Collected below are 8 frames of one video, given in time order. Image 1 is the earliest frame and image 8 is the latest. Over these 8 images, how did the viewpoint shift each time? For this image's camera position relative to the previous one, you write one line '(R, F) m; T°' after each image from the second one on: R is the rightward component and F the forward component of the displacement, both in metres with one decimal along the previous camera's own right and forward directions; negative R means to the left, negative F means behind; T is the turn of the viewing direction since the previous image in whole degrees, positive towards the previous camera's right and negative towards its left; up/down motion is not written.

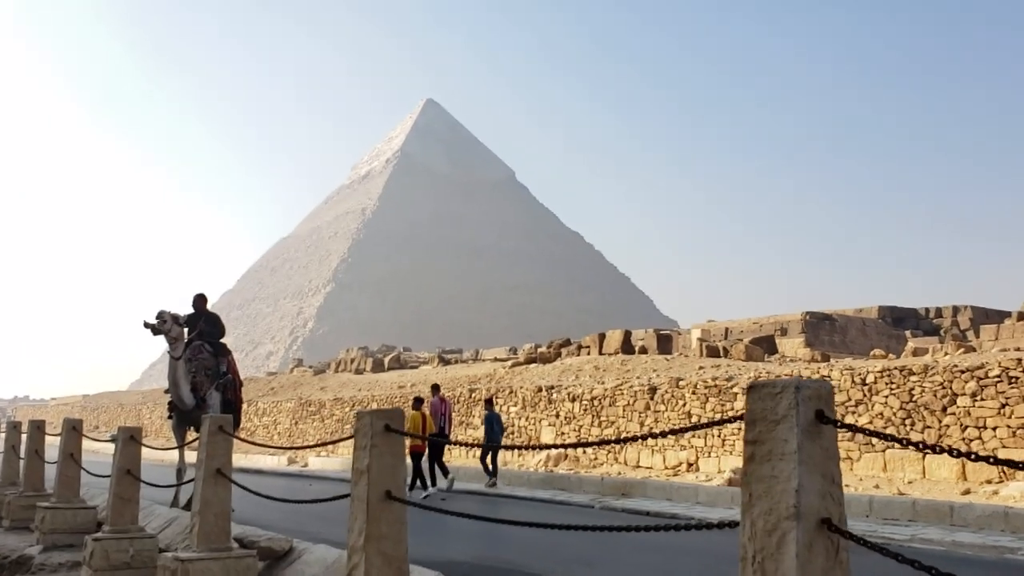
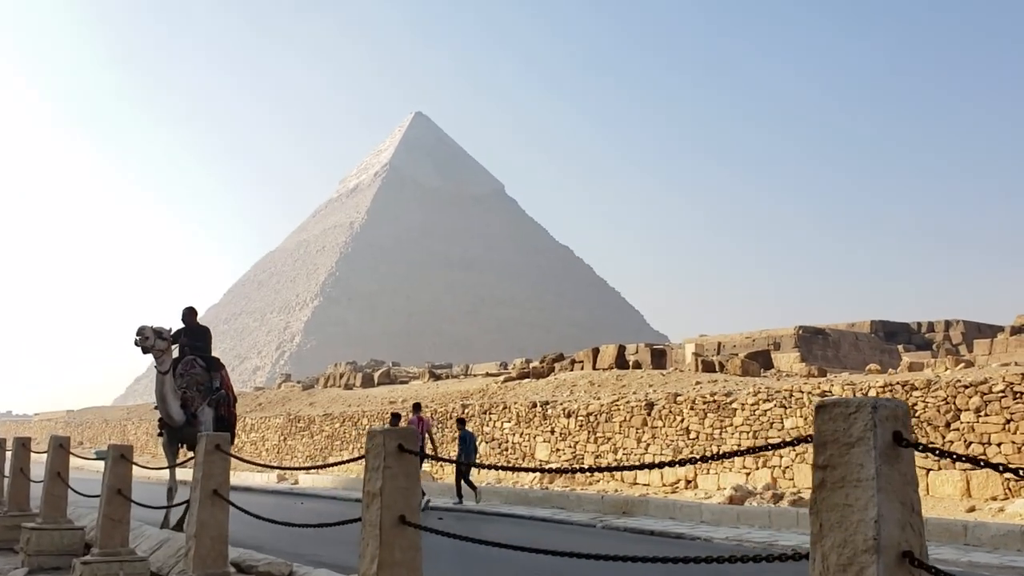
(-0.1, +0.2) m; +1°
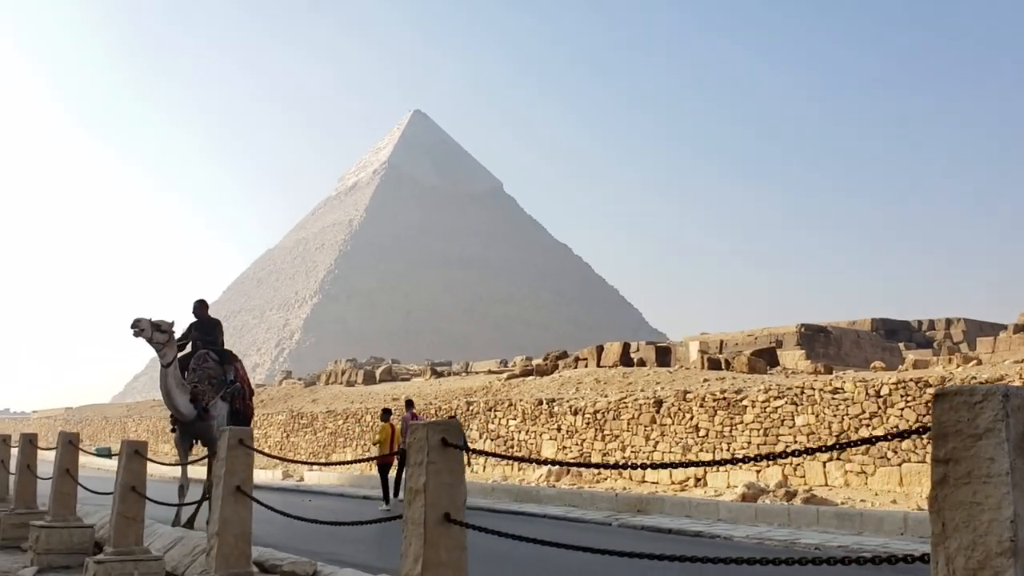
(-0.2, +0.2) m; 0°
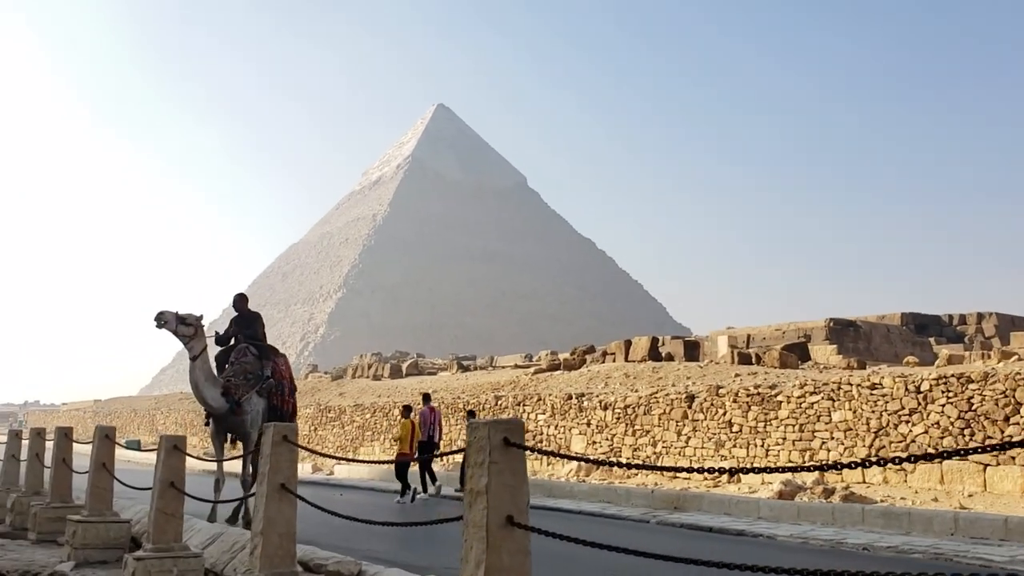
(-0.1, +0.1) m; -1°
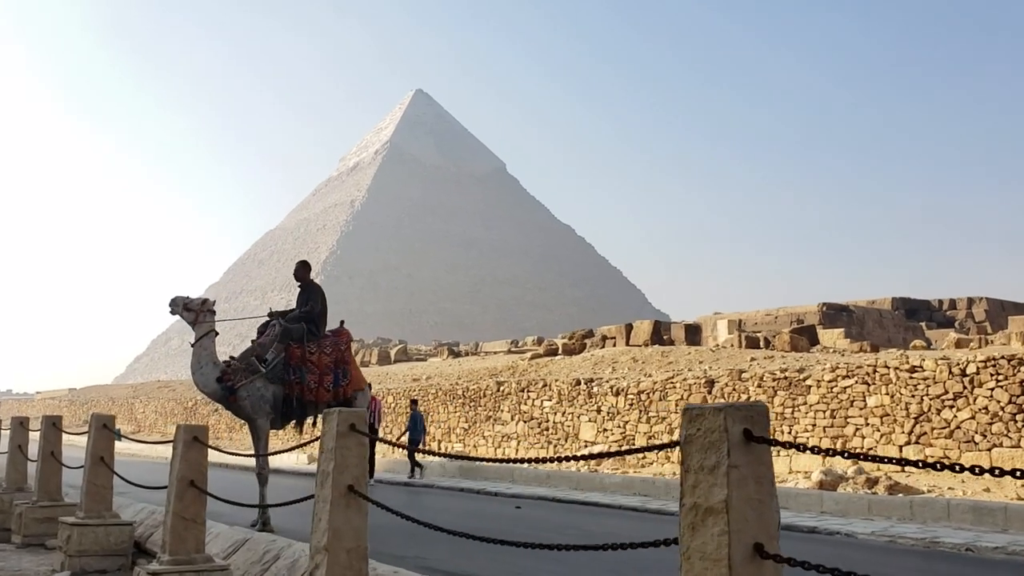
(-0.6, +1.0) m; +1°
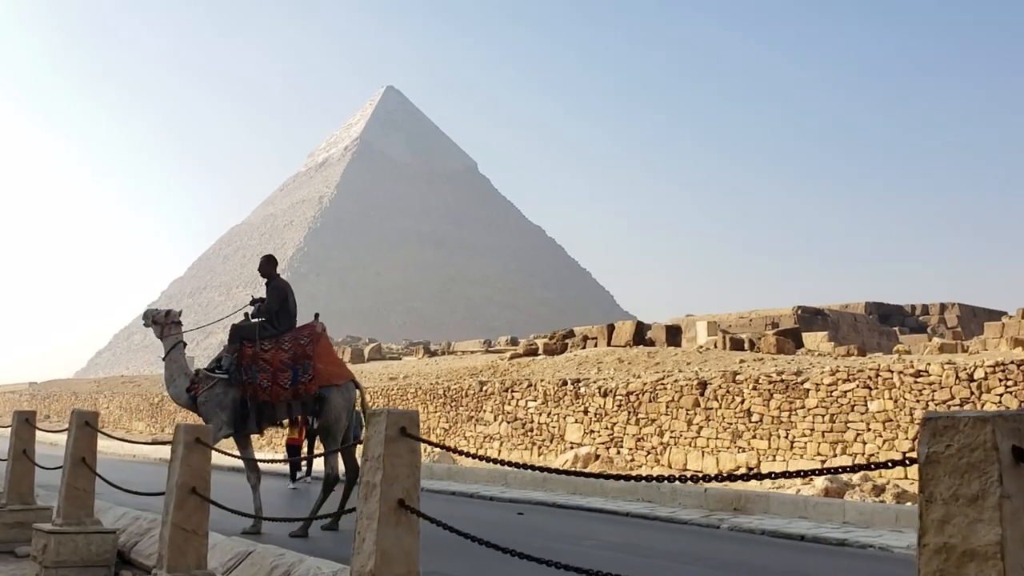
(-0.4, +0.6) m; +2°
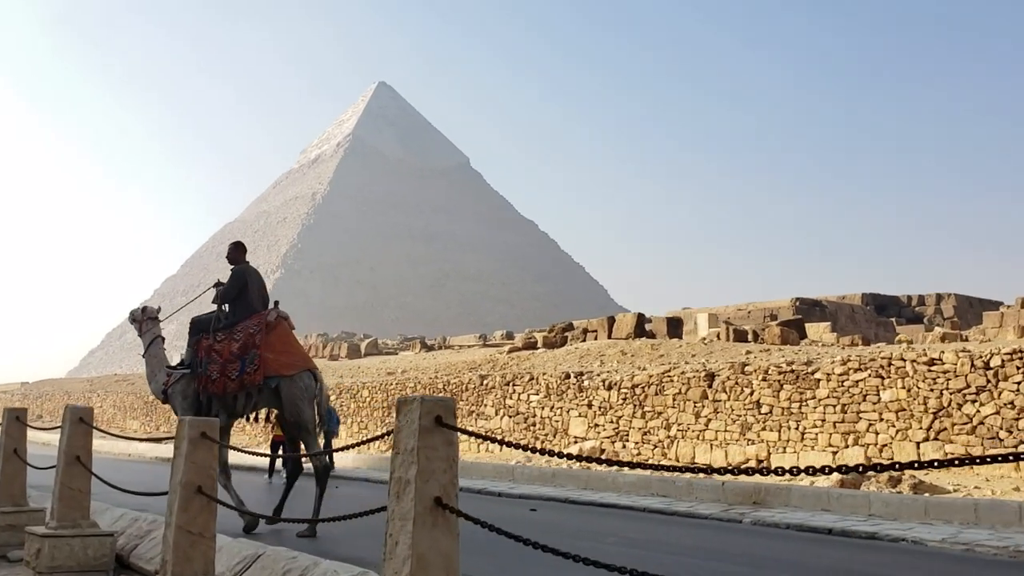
(-0.2, +0.3) m; 0°
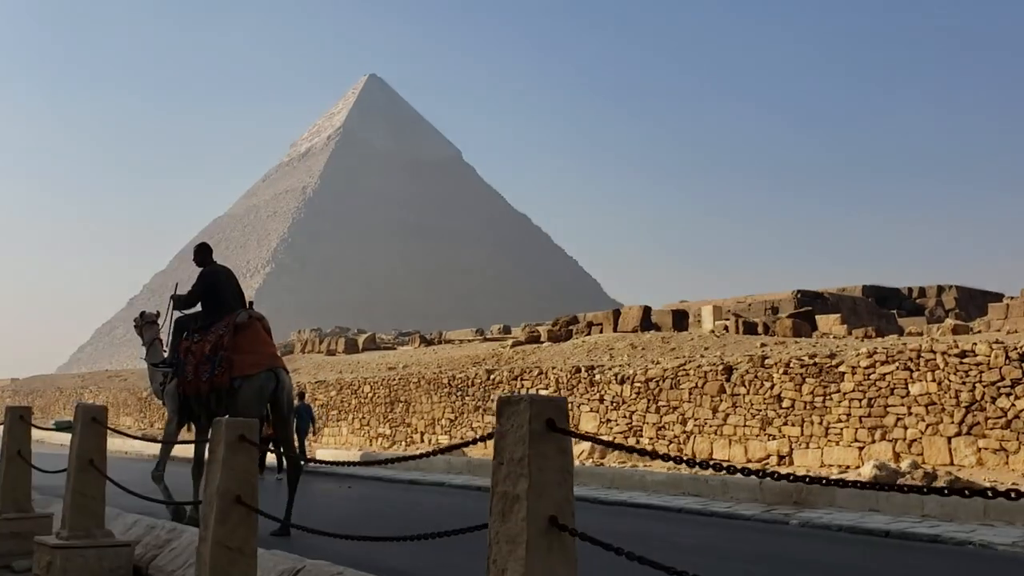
(-0.3, +0.5) m; 0°
